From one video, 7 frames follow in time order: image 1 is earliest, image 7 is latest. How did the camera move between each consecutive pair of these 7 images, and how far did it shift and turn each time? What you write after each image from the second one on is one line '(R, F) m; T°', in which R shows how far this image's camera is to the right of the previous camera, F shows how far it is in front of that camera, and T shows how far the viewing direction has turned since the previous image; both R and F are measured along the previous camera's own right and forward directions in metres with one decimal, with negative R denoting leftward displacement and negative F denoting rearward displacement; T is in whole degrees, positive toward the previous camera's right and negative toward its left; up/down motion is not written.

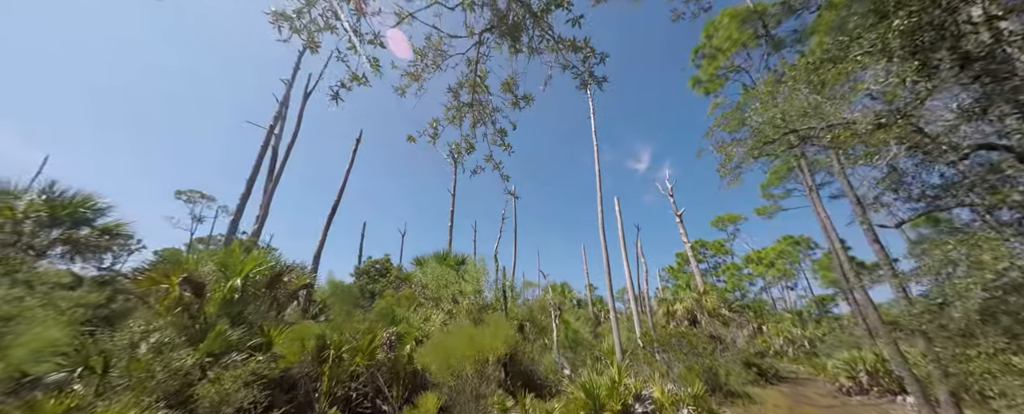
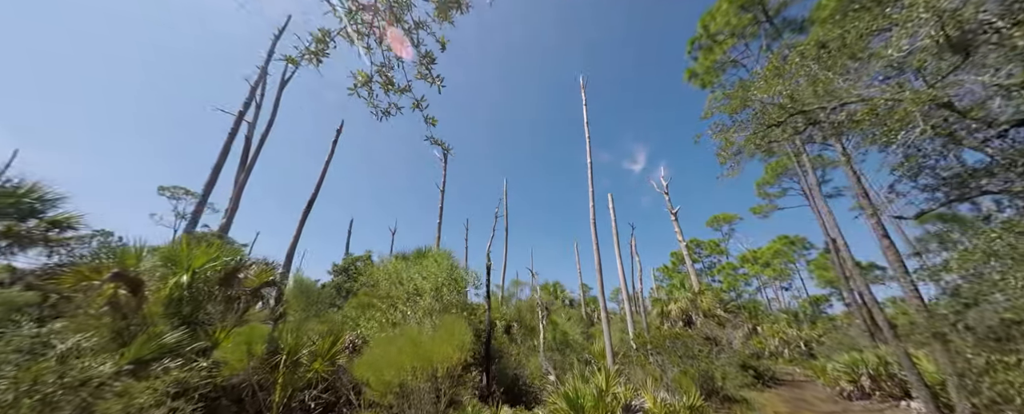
(+0.3, +0.5) m; +1°
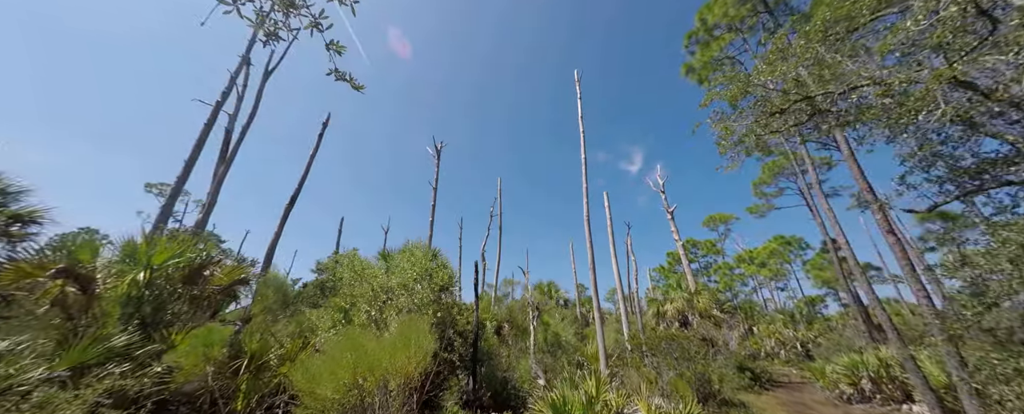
(+0.2, +0.3) m; +1°
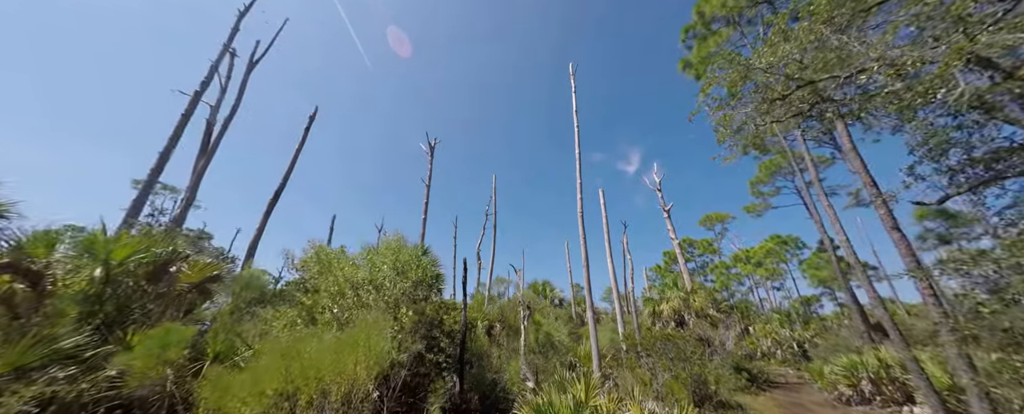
(+0.2, +0.3) m; 0°
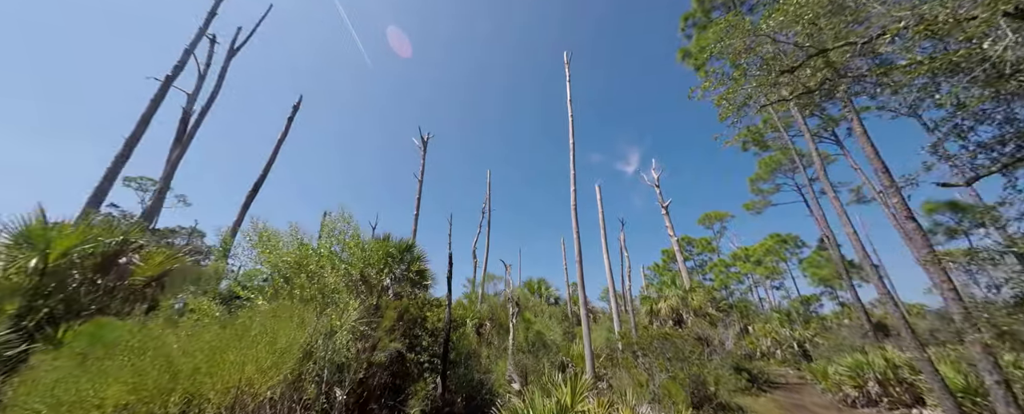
(+0.3, +0.4) m; 0°
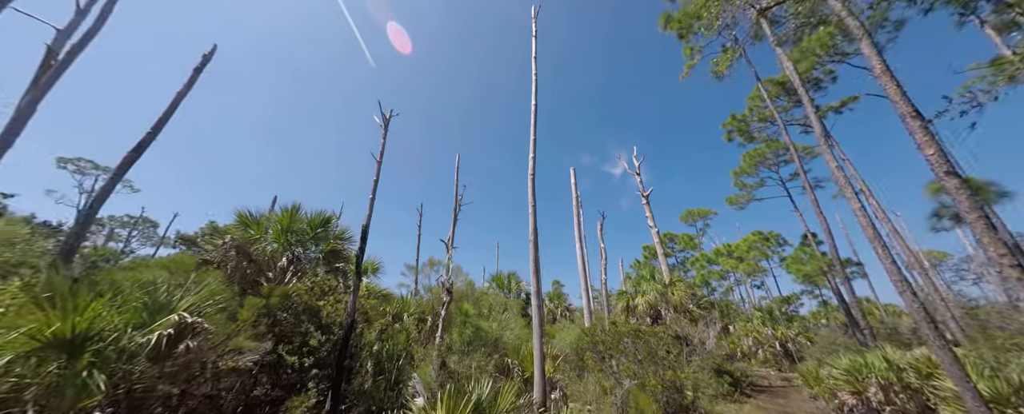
(+1.0, +1.4) m; +2°
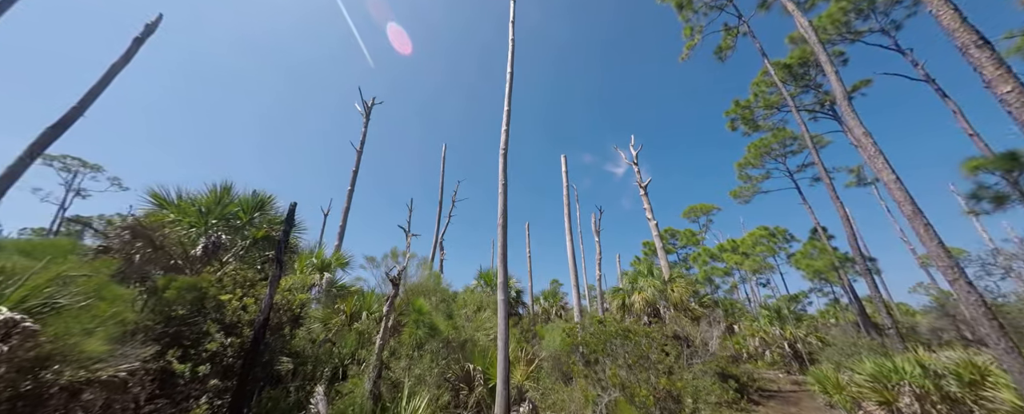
(+0.7, +0.9) m; 0°
